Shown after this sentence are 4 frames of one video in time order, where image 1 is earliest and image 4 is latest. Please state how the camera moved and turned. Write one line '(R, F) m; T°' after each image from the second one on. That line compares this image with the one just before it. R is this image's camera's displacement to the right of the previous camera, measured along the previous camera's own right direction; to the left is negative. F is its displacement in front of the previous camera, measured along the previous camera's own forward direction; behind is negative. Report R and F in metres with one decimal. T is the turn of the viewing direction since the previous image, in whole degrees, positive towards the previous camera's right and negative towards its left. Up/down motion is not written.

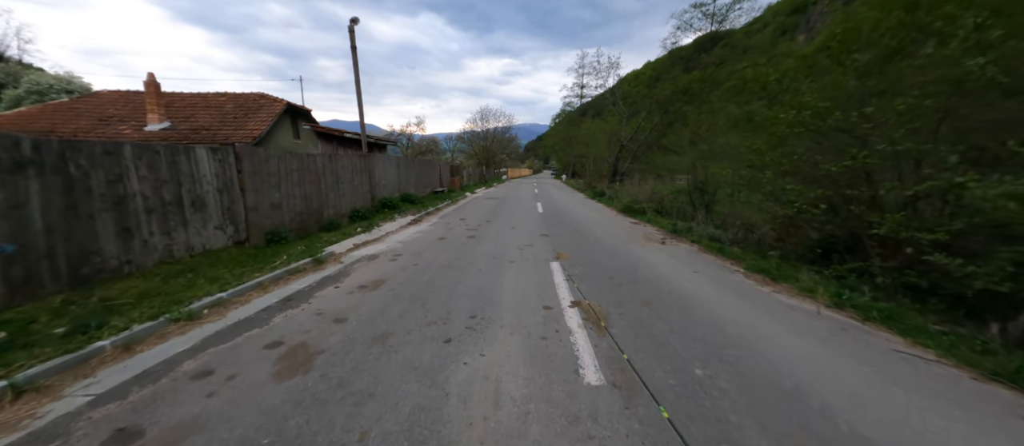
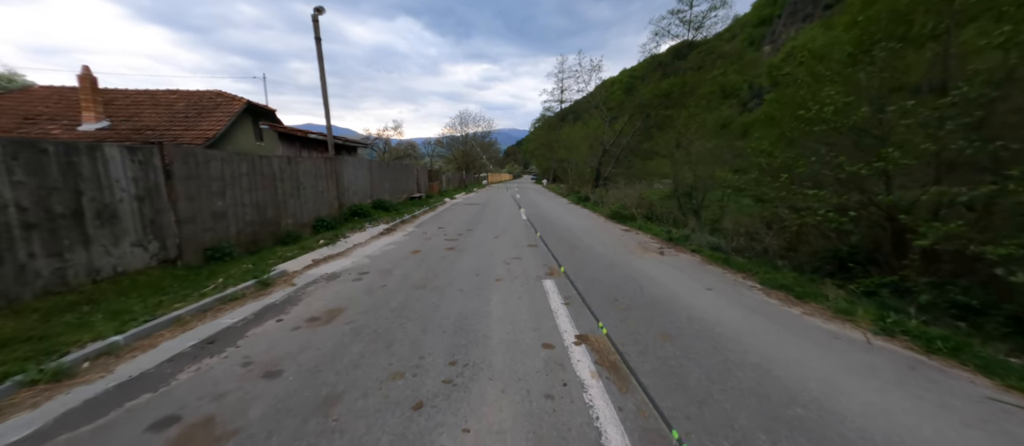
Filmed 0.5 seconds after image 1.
(-0.1, +0.9) m; +3°
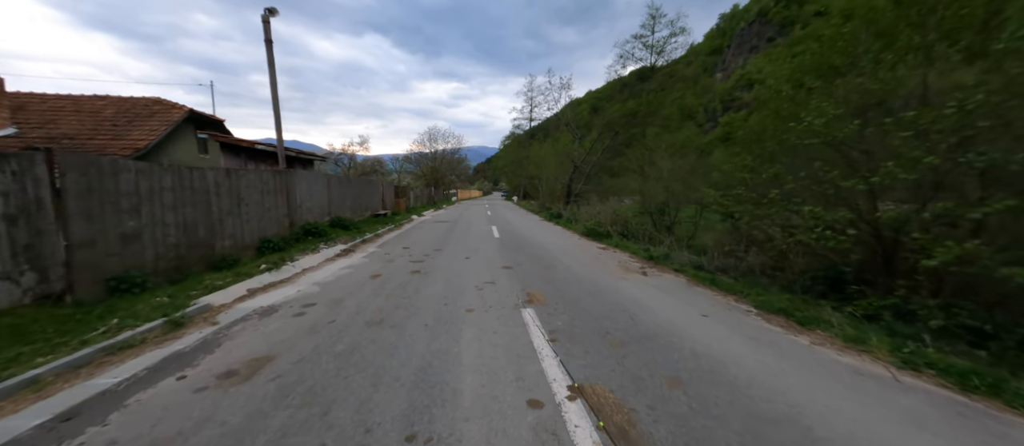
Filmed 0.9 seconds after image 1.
(0.0, +0.7) m; +5°
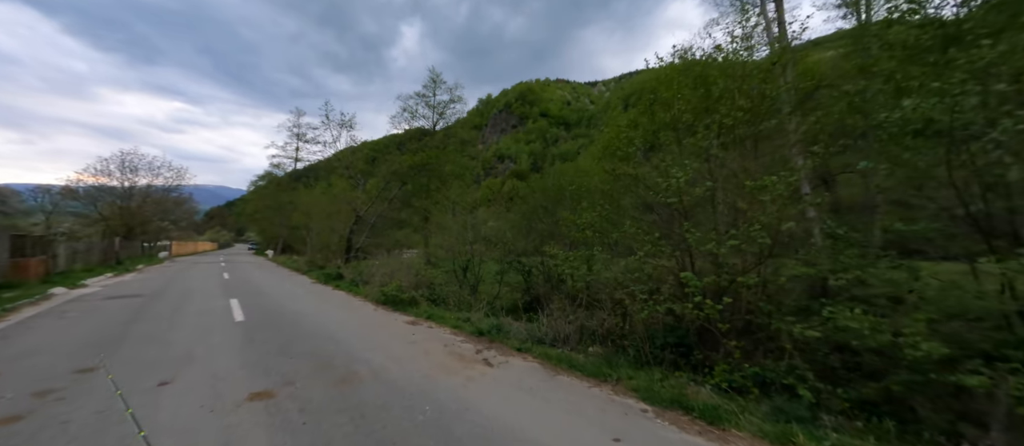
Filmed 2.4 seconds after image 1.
(-0.1, +2.5) m; +35°
